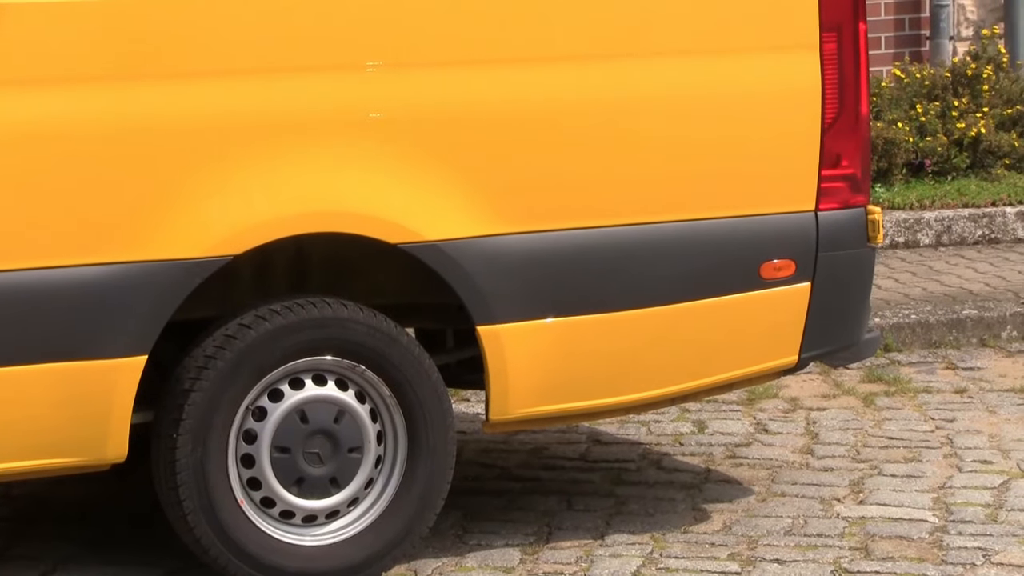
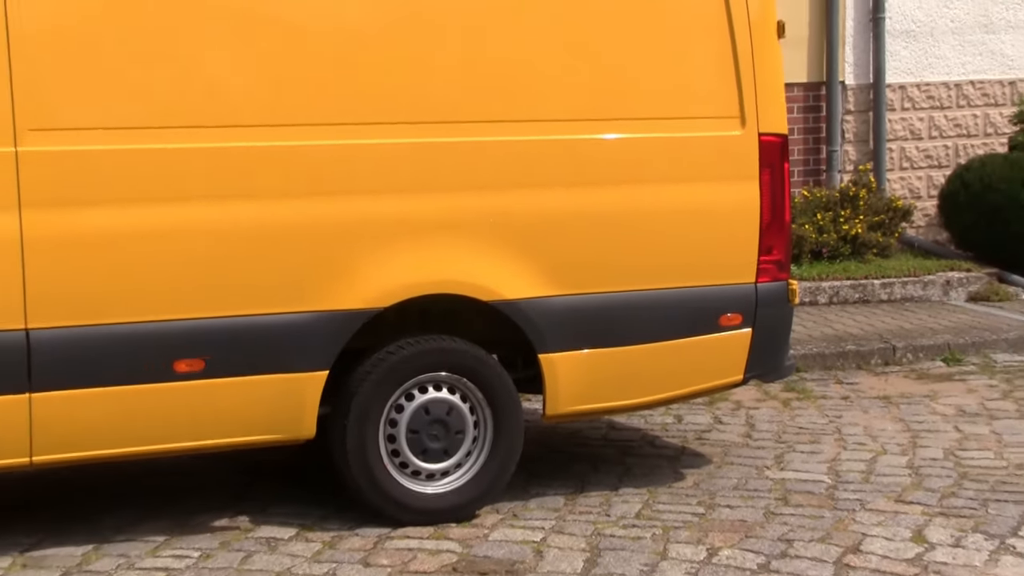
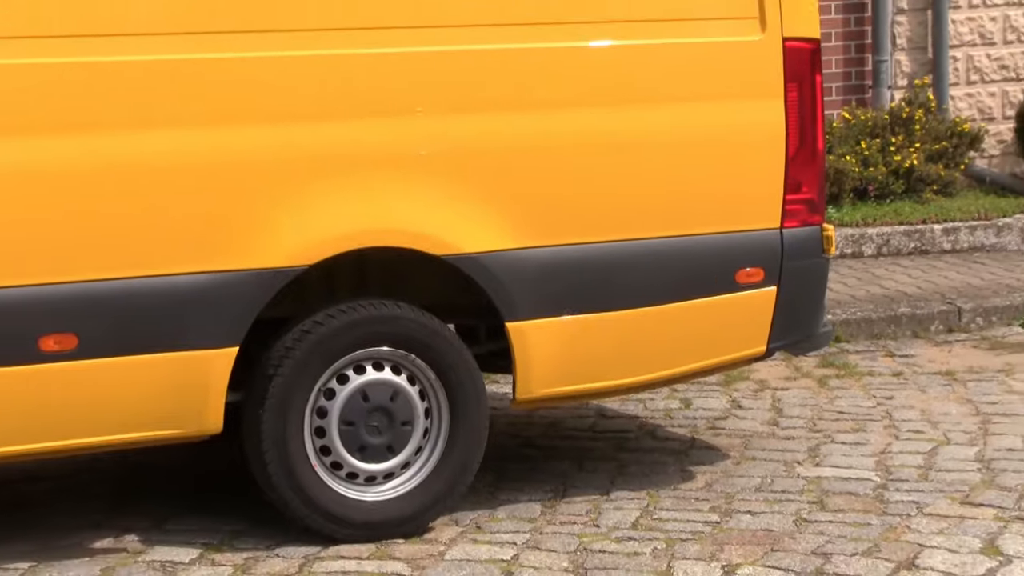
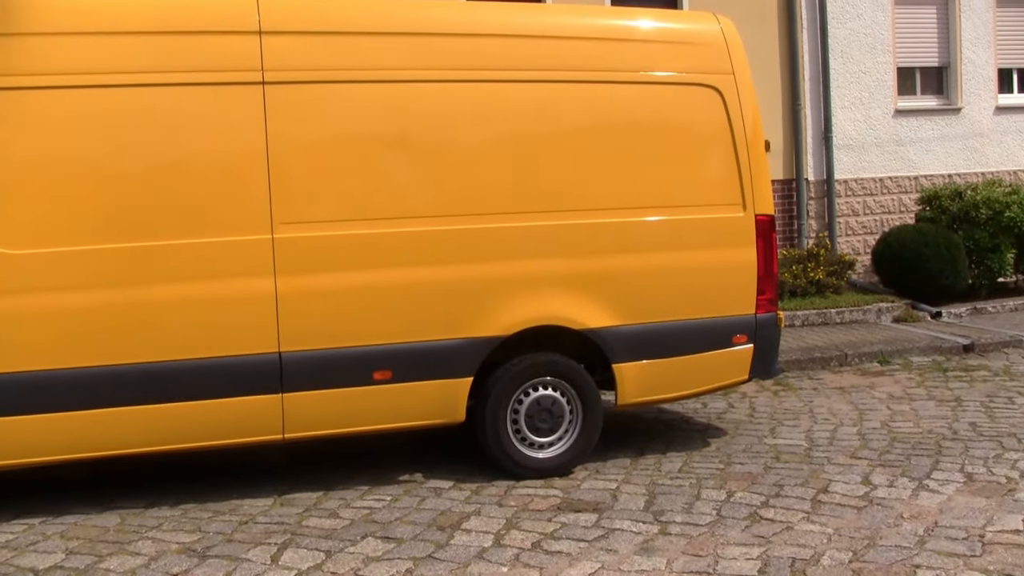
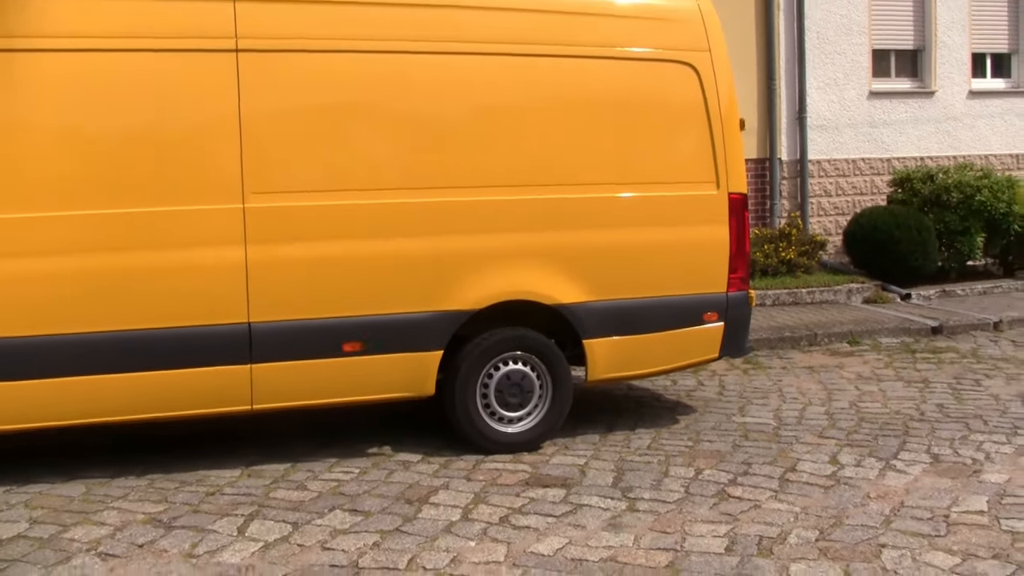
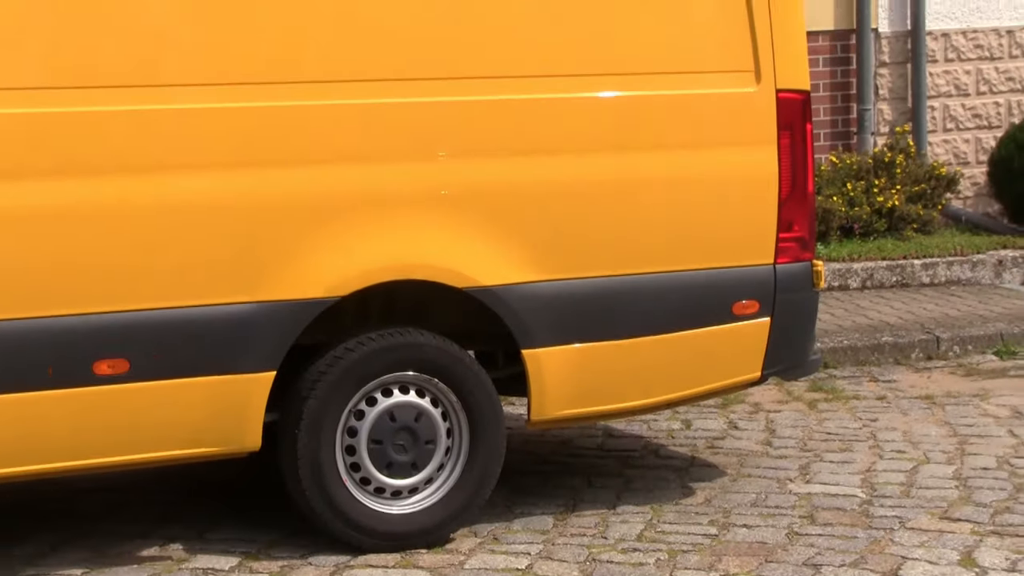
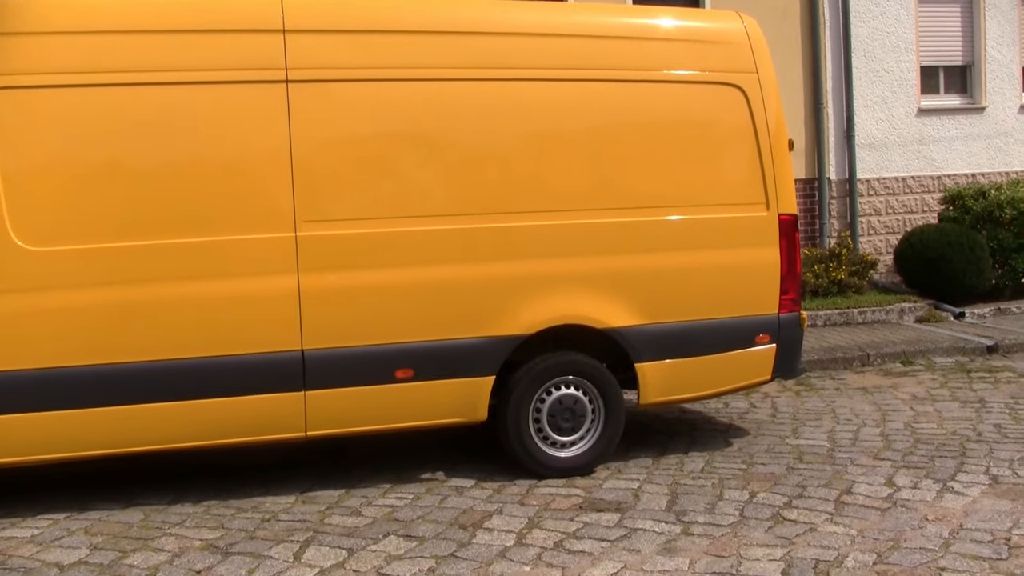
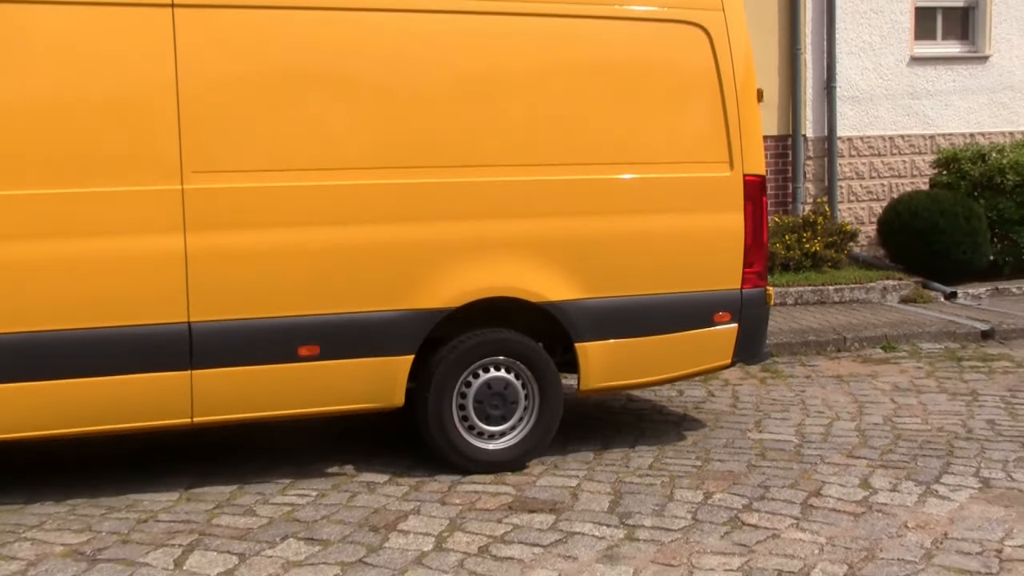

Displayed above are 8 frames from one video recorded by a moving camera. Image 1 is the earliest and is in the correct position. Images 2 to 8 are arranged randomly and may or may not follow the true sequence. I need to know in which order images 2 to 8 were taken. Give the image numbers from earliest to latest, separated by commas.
3, 6, 2, 8, 5, 4, 7
